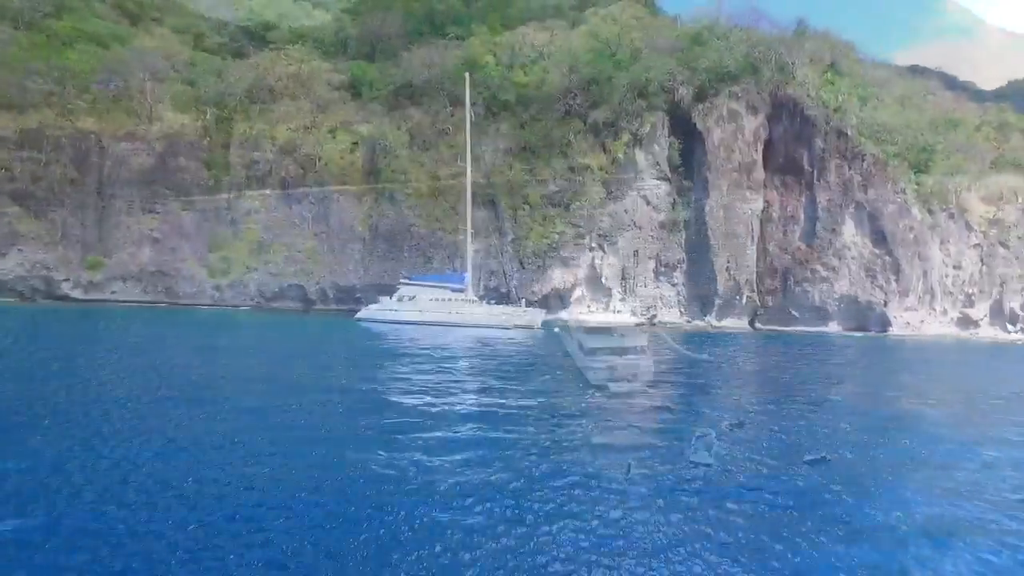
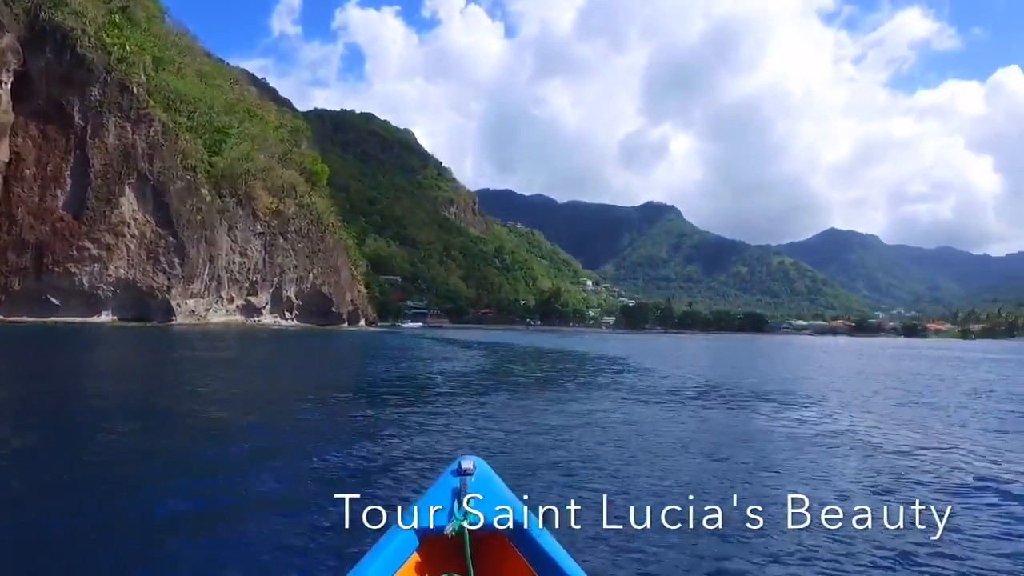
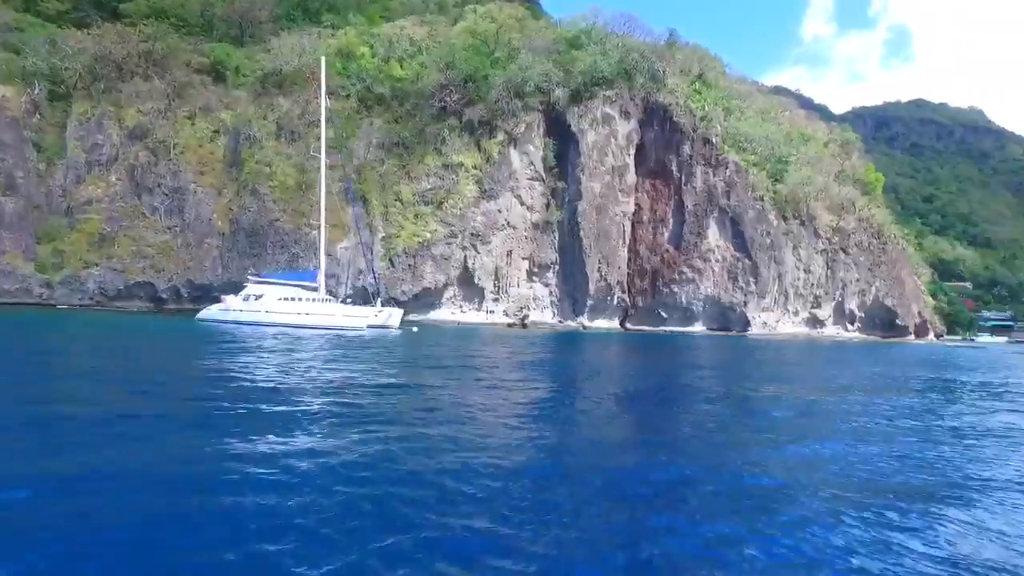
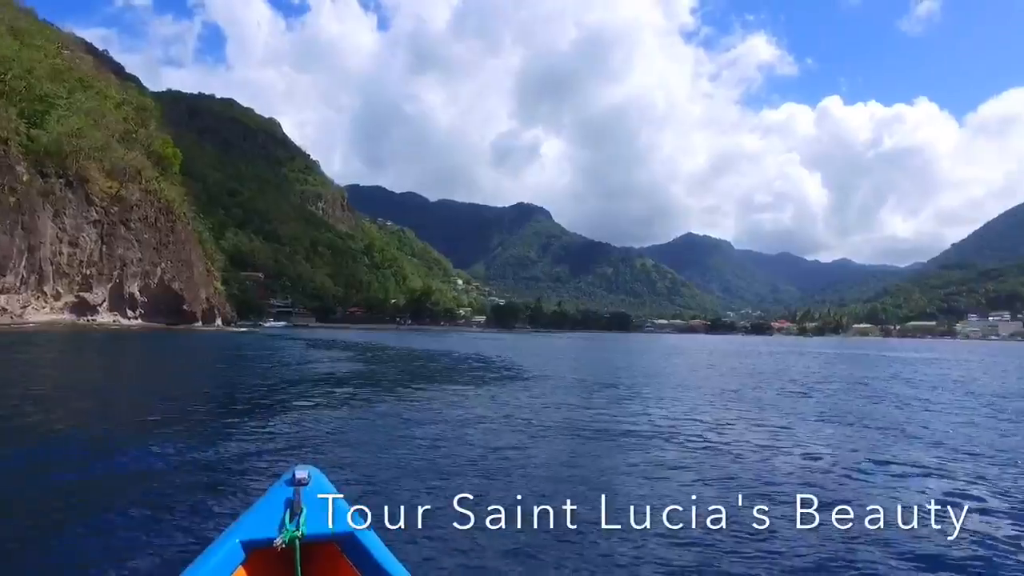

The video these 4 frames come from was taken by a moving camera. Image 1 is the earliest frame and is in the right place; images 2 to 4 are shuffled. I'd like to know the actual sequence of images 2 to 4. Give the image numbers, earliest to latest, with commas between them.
3, 2, 4
